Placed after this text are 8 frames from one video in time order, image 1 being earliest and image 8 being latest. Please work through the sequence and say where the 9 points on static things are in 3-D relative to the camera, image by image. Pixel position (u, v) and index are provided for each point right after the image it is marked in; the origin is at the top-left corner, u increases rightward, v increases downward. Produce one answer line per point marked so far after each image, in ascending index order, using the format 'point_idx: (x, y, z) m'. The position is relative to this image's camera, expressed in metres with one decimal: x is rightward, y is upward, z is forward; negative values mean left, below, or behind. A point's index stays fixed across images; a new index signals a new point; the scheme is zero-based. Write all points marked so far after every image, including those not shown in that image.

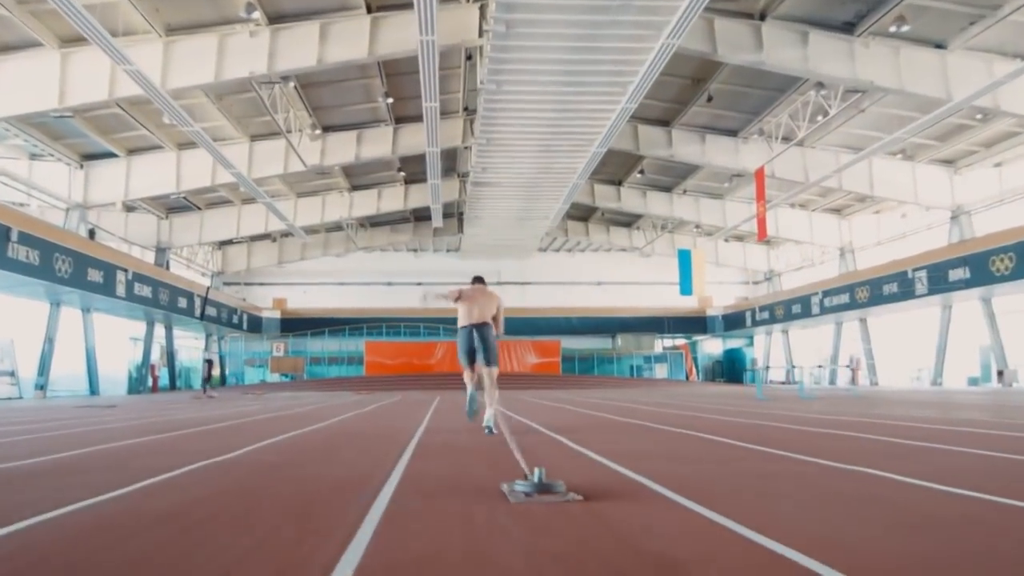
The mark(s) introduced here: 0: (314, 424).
0: (-2.0, -1.4, +12.2) m
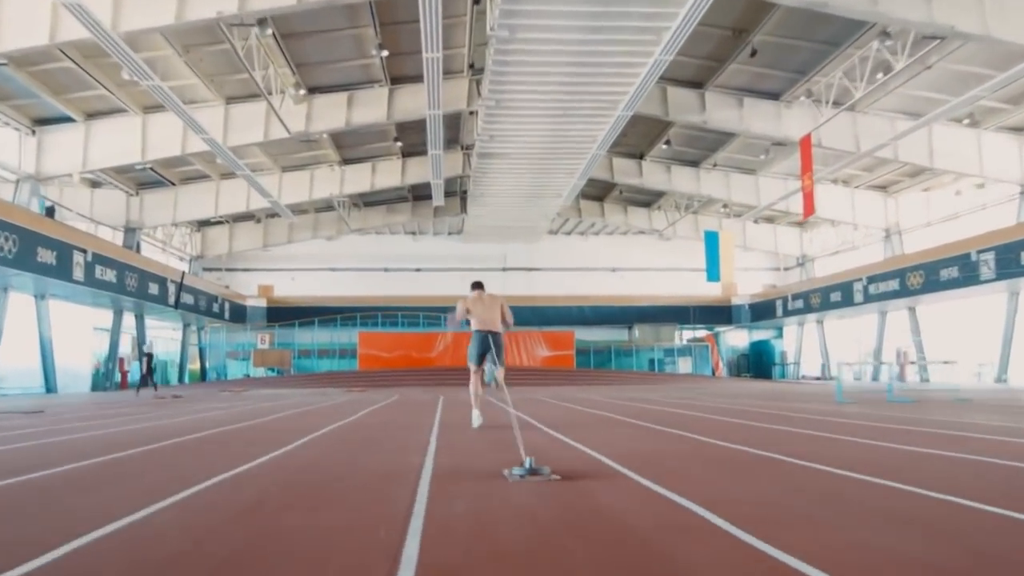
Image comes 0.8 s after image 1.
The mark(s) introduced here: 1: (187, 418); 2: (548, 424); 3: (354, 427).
0: (-1.8, -1.2, +9.3) m
1: (-3.9, -1.6, +14.3) m
2: (+0.4, -1.4, +12.7) m
3: (-1.6, -1.5, +12.4) m
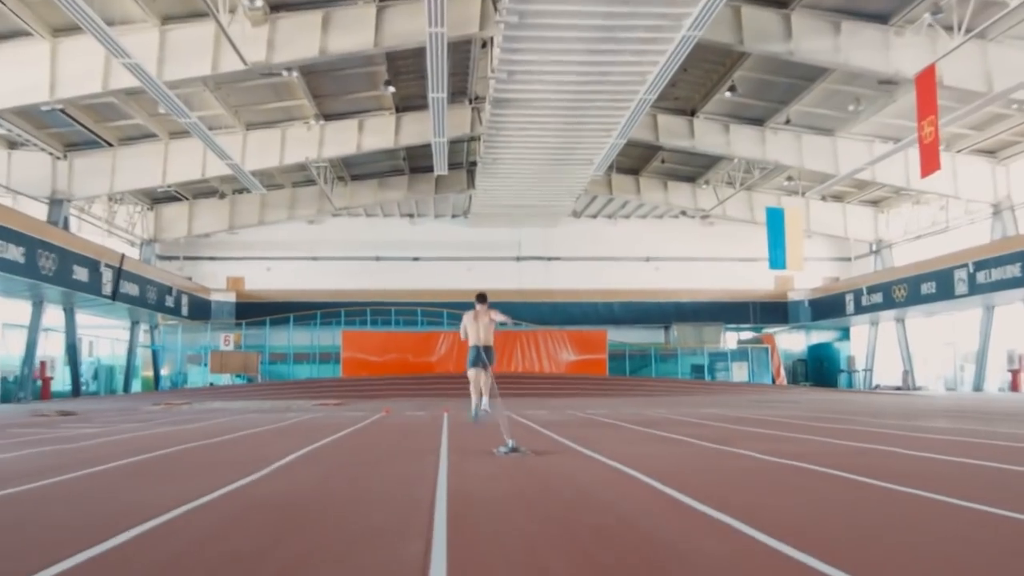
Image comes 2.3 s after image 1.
0: (-1.4, -0.8, +4.1) m
1: (-3.6, -1.3, +9.2) m
2: (+0.8, -1.1, +7.6) m
3: (-1.3, -1.1, +7.2) m
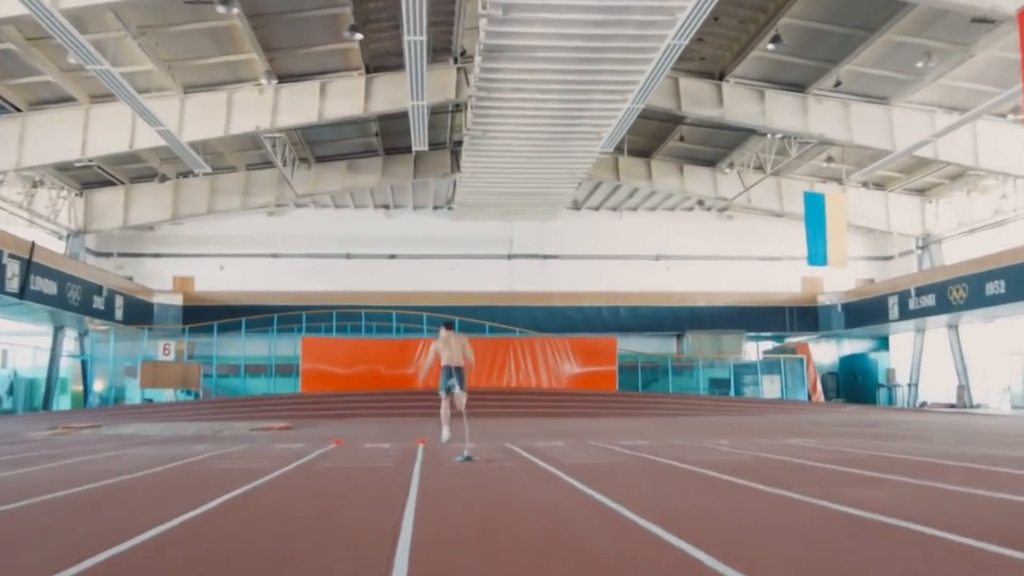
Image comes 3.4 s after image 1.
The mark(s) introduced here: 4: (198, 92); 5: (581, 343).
0: (-1.3, -0.6, +0.6) m
1: (-3.5, -1.1, +5.6) m
2: (+0.9, -0.9, +4.0) m
3: (-1.2, -0.9, +3.6) m
4: (-4.7, +2.9, +17.3) m
5: (+1.1, -0.9, +19.7) m
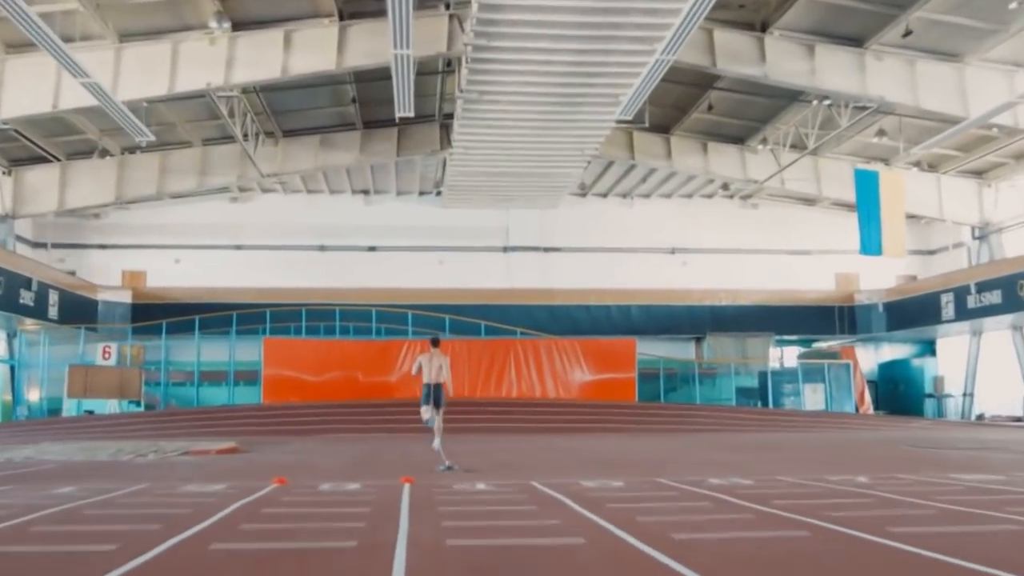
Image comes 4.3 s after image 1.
0: (-1.0, -0.3, -2.3) m
1: (-3.3, -0.8, +2.6) m
2: (+1.1, -0.7, +1.2) m
3: (-1.0, -0.7, +0.7) m
4: (-4.6, +3.0, +14.4) m
5: (+1.1, -0.8, +16.8) m
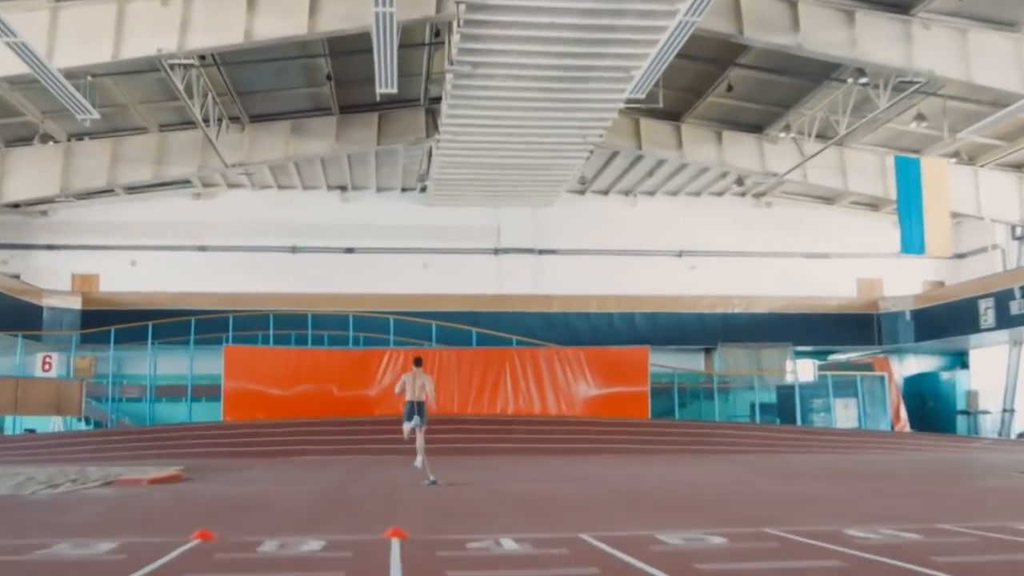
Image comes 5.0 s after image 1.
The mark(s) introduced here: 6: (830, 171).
0: (-0.7, -0.1, -4.3) m
1: (-3.1, -0.6, +0.6) m
2: (+1.3, -0.4, -0.7) m
3: (-0.7, -0.4, -1.2) m
4: (-4.6, +3.0, +12.5) m
5: (+1.1, -0.9, +14.9) m
6: (+4.7, +1.7, +17.3) m
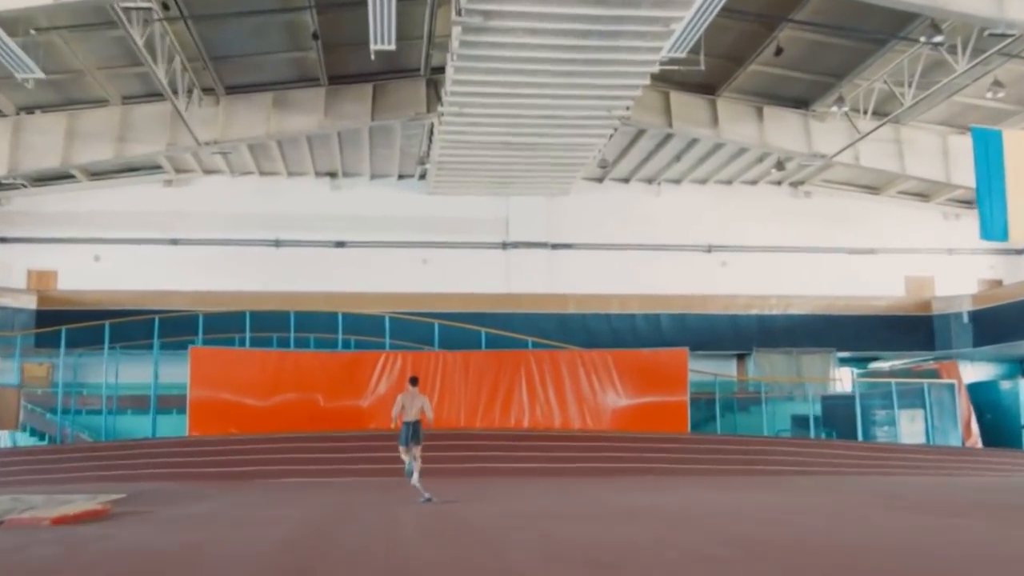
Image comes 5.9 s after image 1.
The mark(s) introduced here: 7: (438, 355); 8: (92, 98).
0: (-0.5, +0.2, -6.3) m
1: (-2.9, -0.4, -1.4) m
2: (+1.6, -0.2, -2.8) m
3: (-0.5, -0.2, -3.3) m
4: (-4.4, +3.1, +10.4) m
5: (+1.3, -0.8, +12.8) m
6: (+4.8, +1.8, +15.3) m
7: (-0.8, -0.7, +13.0) m
8: (-5.1, +2.3, +14.2) m
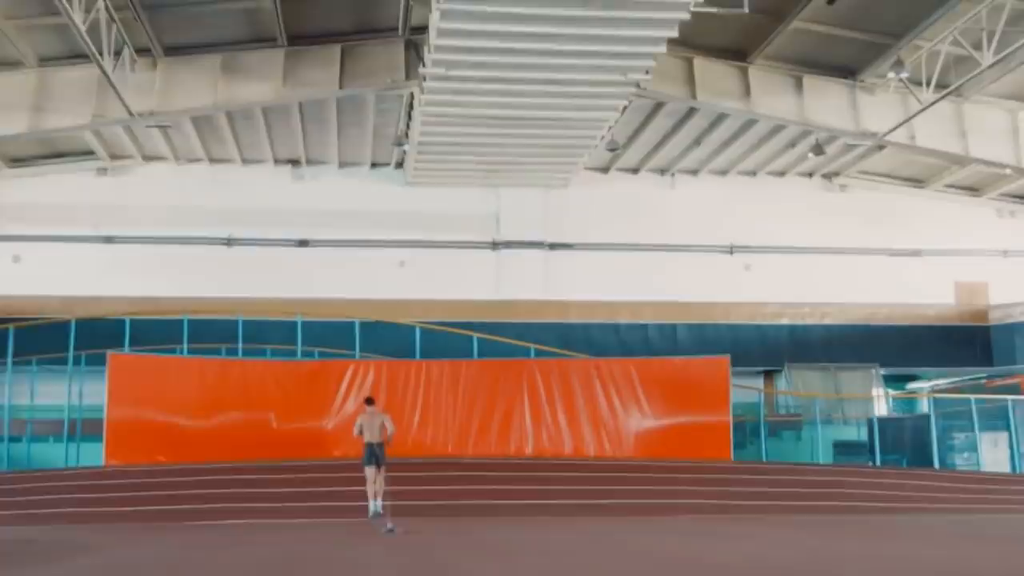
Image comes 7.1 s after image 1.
0: (-0.1, +0.8, -8.7) m
1: (-2.6, 0.0, -3.9) m
2: (+1.9, +0.3, -5.1) m
3: (-0.1, +0.3, -5.7) m
4: (-4.4, +3.2, +8.0) m
5: (+1.3, -0.7, +10.4) m
6: (+4.8, +1.7, +13.1) m
7: (-0.8, -0.7, +10.6) m
8: (-5.1, +2.3, +11.8) m
